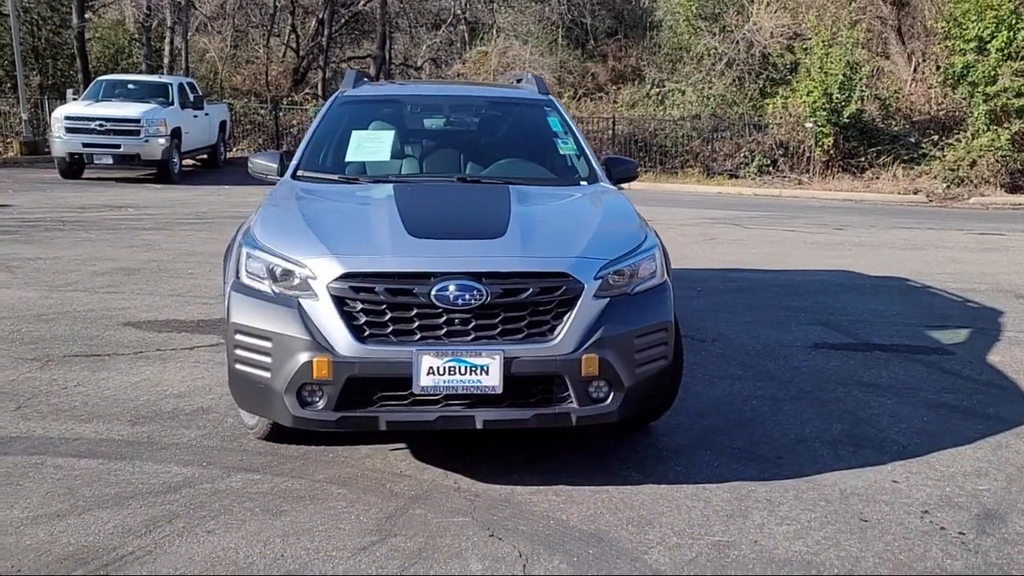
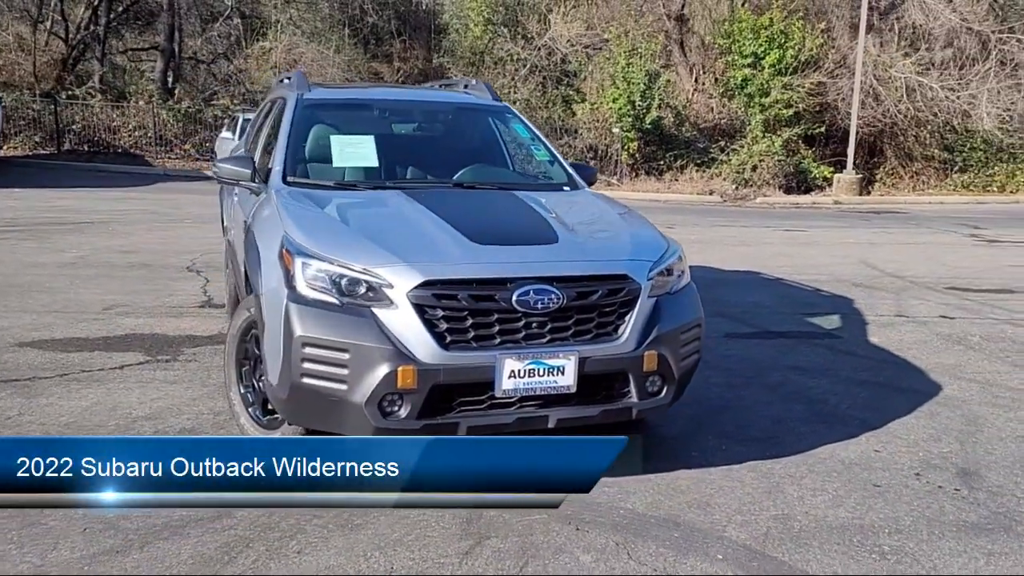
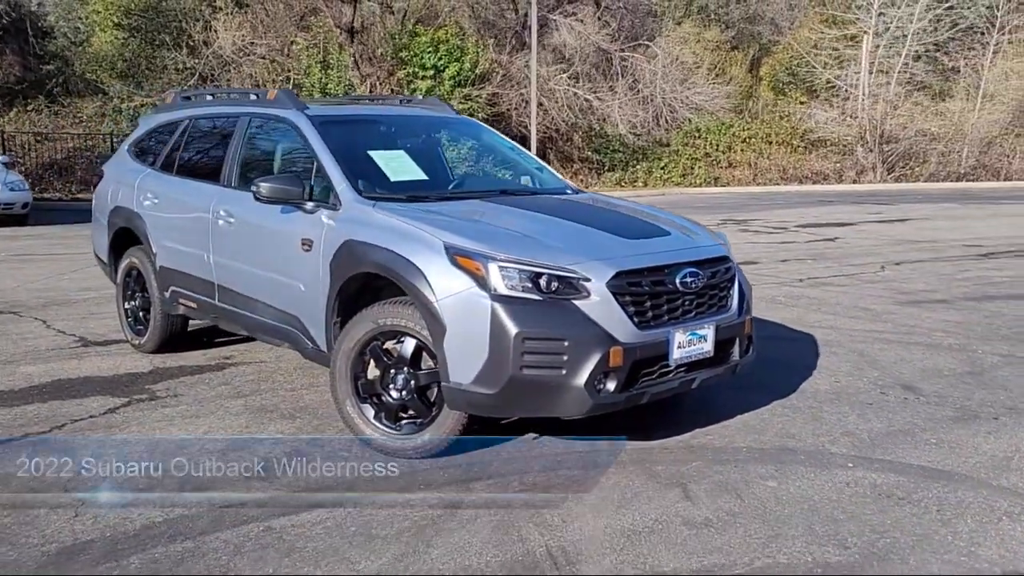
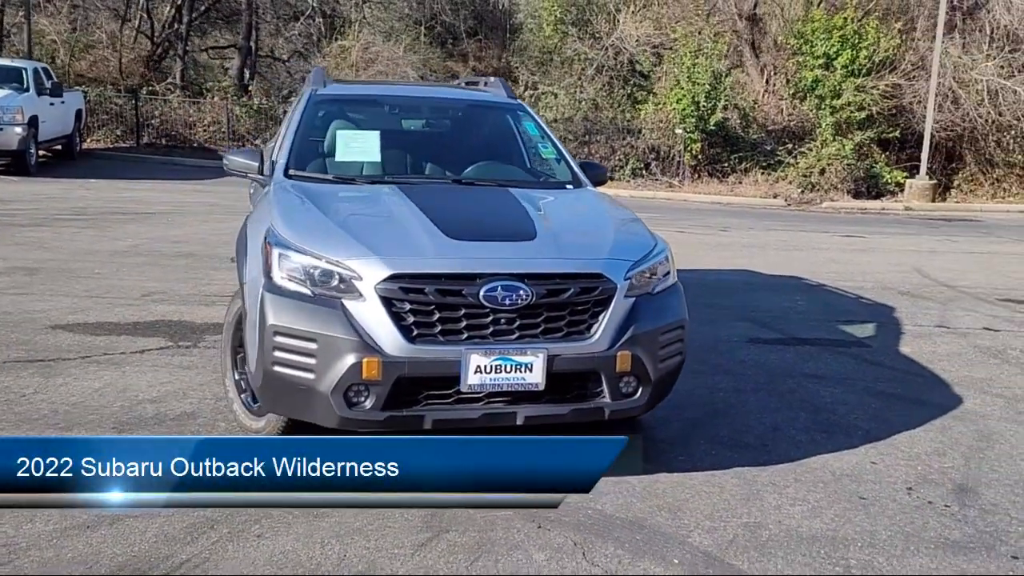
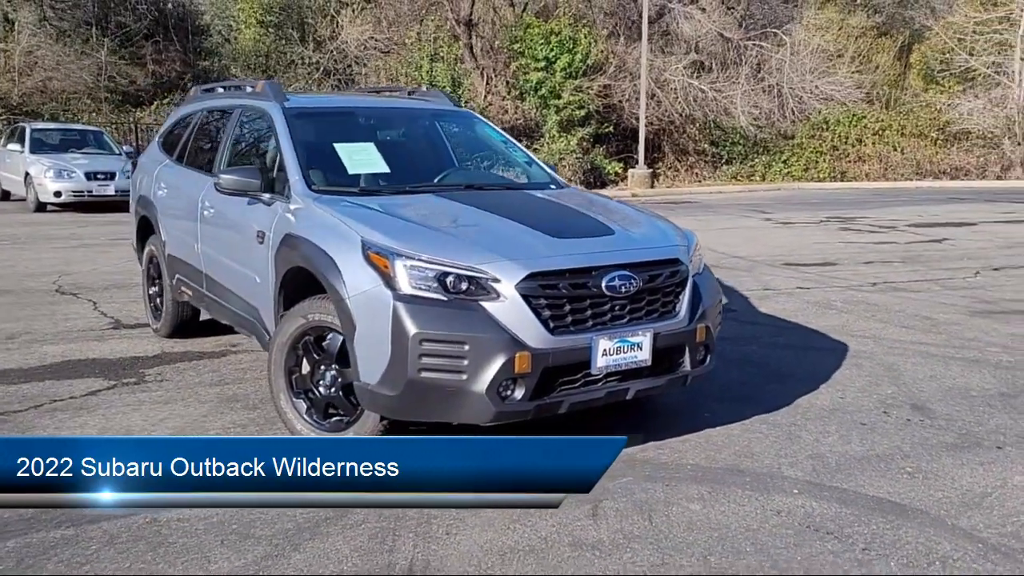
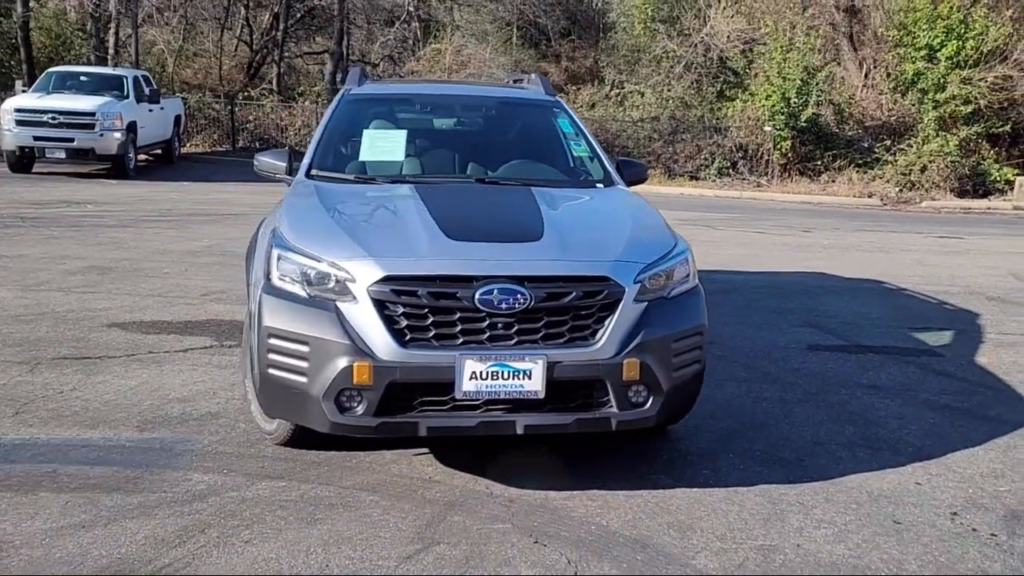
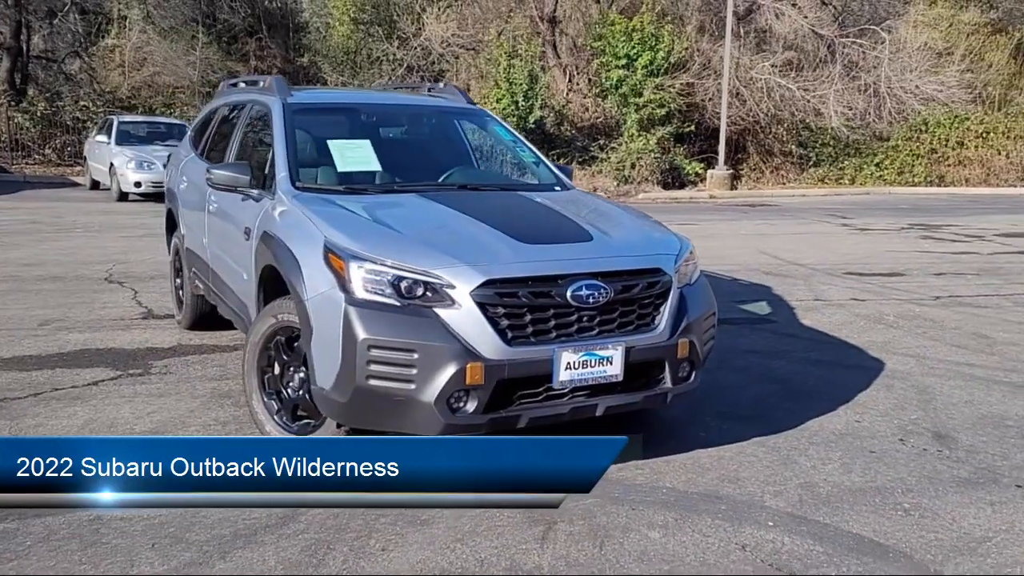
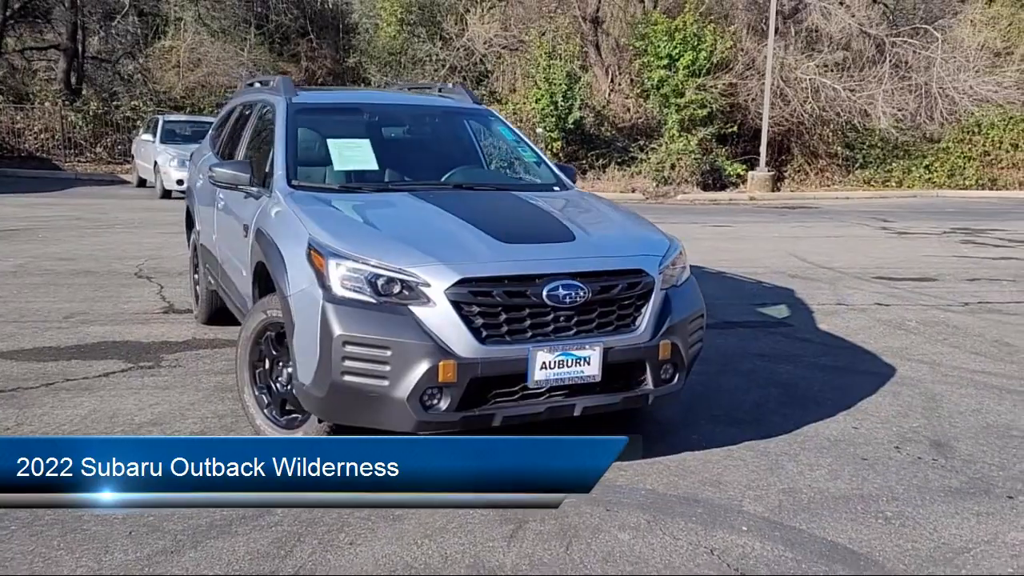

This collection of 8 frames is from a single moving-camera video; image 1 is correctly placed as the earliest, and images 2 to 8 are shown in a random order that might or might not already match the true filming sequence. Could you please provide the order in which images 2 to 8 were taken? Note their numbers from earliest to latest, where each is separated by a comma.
6, 4, 2, 8, 7, 5, 3
